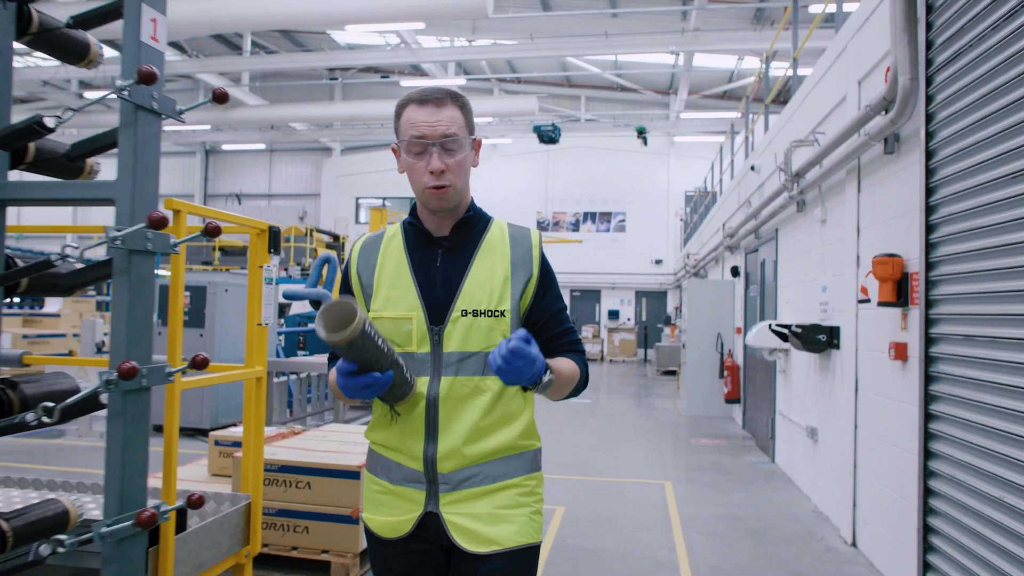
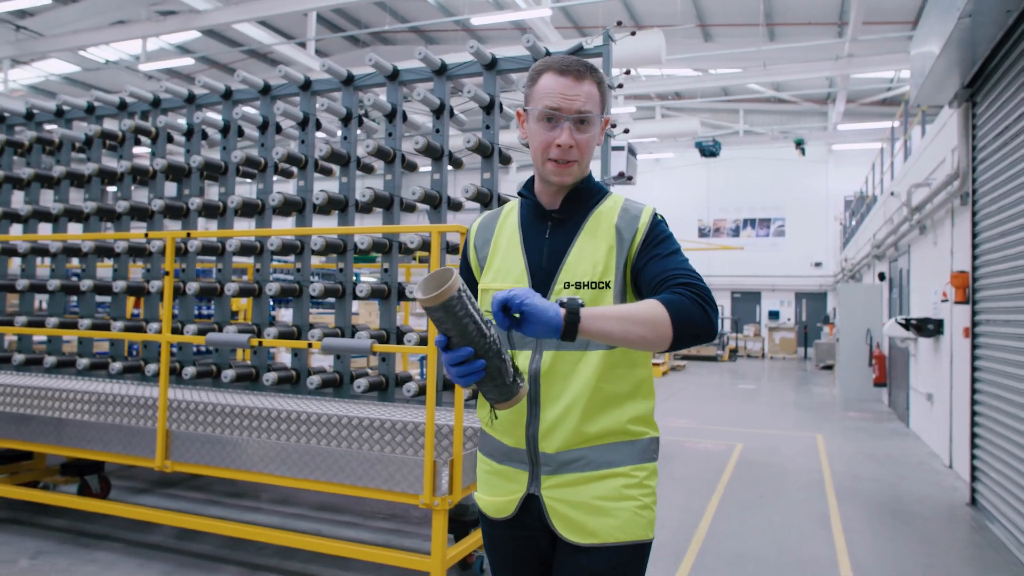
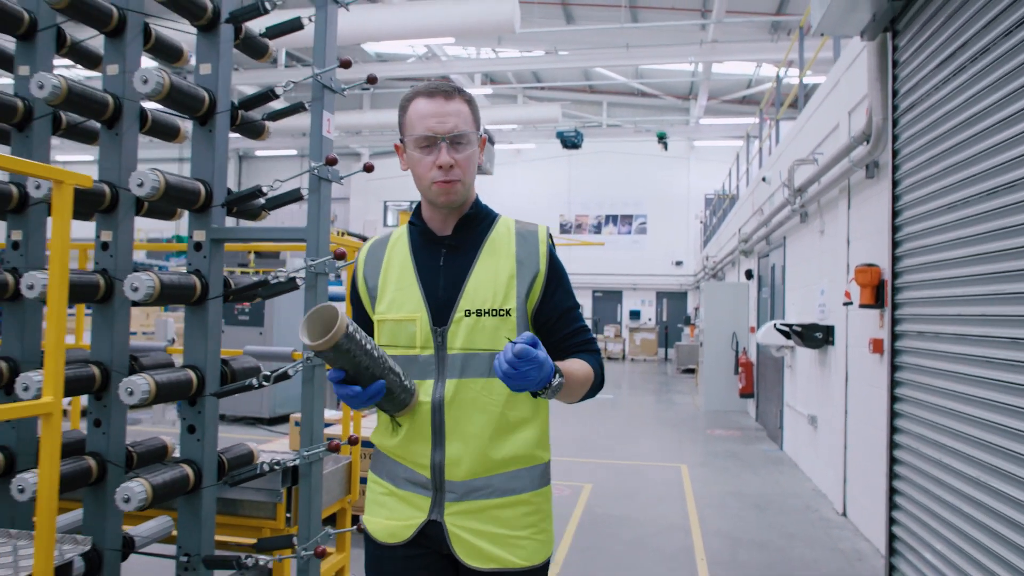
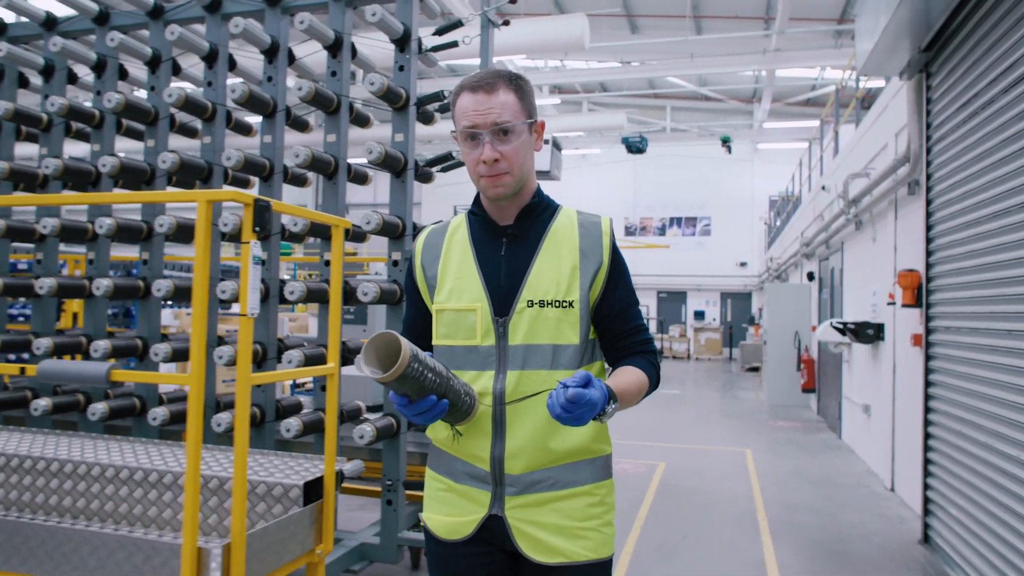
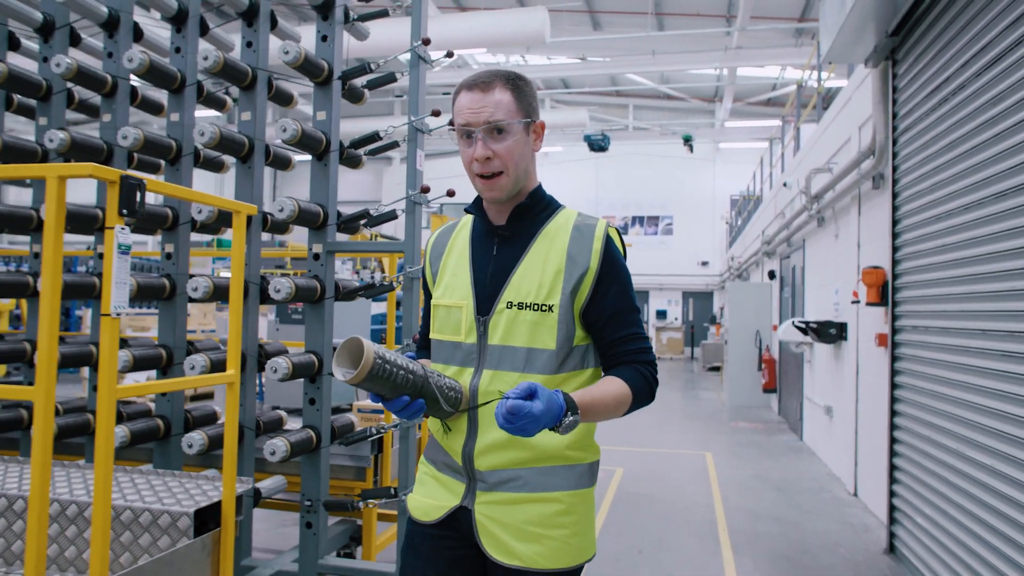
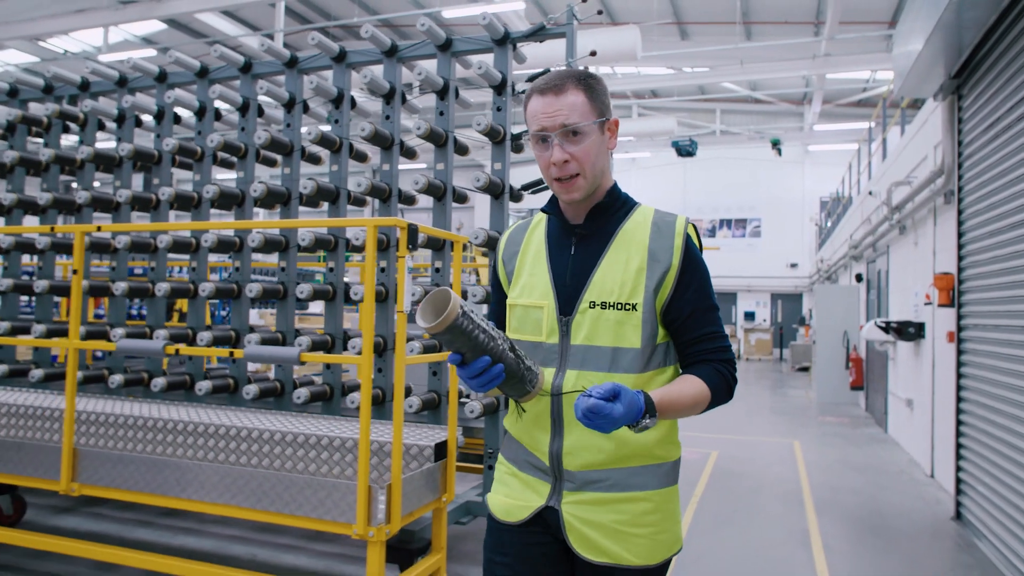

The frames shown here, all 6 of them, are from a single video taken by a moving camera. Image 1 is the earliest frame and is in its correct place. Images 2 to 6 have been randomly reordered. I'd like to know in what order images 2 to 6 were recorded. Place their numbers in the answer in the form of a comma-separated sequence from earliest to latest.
3, 5, 4, 6, 2
